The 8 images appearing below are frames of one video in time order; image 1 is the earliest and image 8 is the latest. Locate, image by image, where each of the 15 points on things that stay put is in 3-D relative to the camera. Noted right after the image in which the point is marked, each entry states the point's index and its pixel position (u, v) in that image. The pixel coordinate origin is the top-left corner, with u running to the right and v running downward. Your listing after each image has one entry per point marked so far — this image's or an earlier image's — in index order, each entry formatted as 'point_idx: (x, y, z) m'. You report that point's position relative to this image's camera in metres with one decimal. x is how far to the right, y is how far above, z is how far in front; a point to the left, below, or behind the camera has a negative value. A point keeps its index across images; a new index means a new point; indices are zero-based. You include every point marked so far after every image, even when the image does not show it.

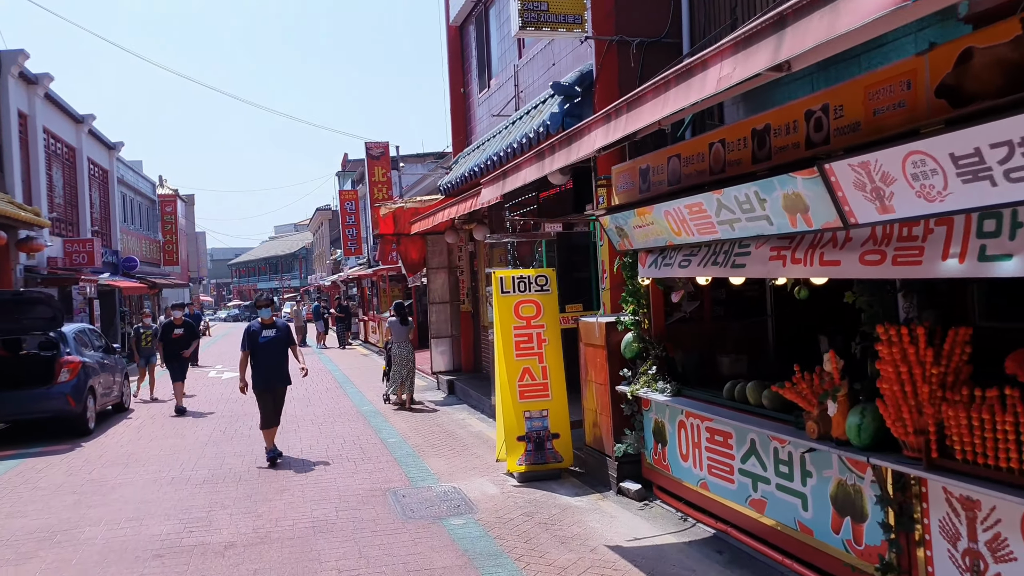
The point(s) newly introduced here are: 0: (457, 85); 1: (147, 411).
0: (-0.9, +3.4, +13.0) m
1: (-5.5, -1.9, +12.0) m
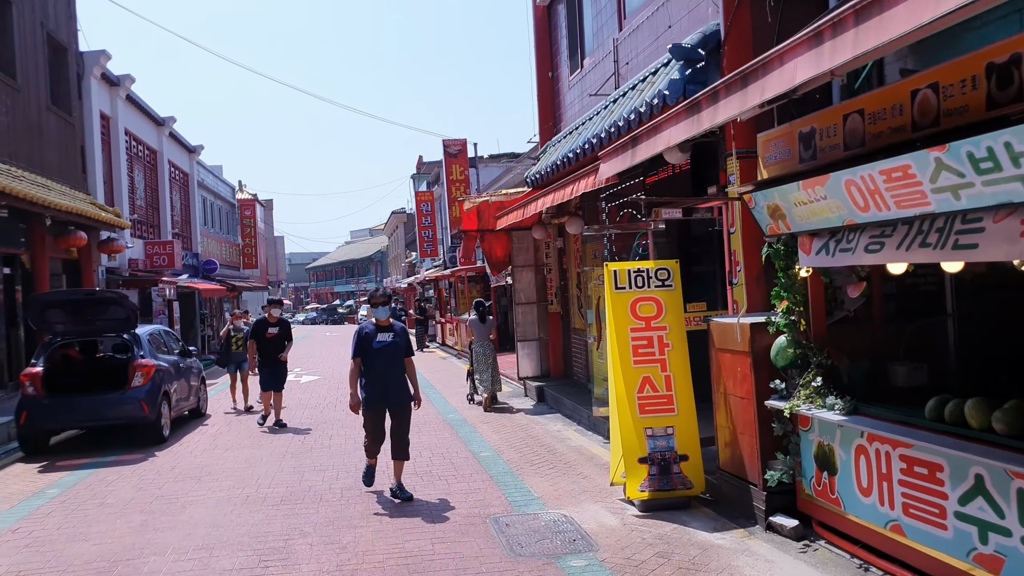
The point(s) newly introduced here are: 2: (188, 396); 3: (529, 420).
0: (+0.5, +3.4, +12.1) m
1: (-4.2, -1.9, +11.5) m
2: (-4.4, -1.5, +10.6) m
3: (+0.2, -1.7, +9.8) m
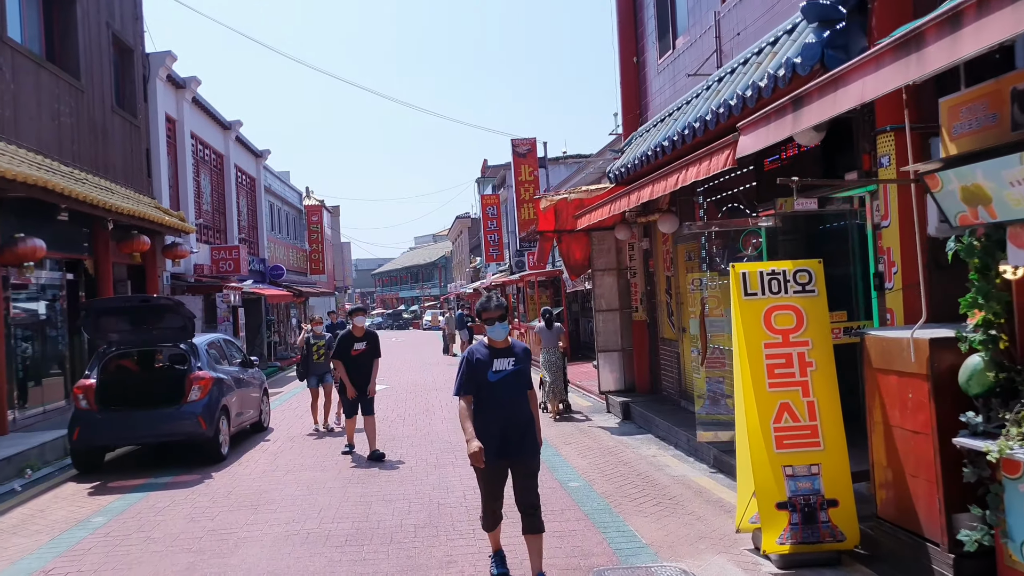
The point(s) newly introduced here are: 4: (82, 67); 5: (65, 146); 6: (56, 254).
0: (+1.6, +3.3, +11.1) m
1: (-3.1, -1.9, +10.8) m
2: (-3.3, -1.5, +10.0) m
3: (+1.2, -1.7, +8.8) m
4: (-6.9, +3.6, +12.7) m
5: (-6.8, +2.2, +12.0) m
6: (-6.7, +0.5, +11.6) m
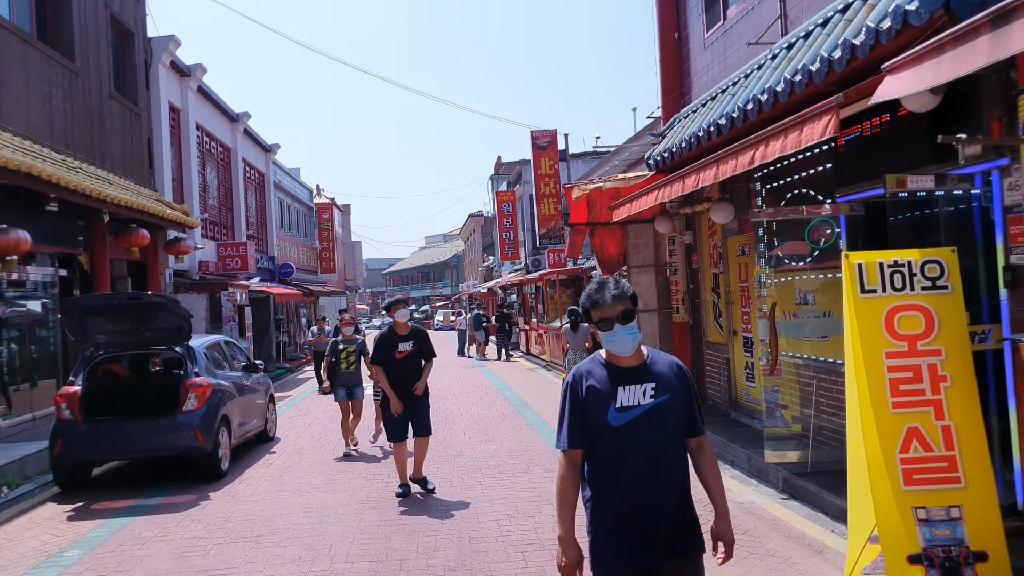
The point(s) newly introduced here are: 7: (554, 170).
0: (+2.0, +3.3, +10.1) m
1: (-2.7, -1.9, +9.9) m
2: (-3.0, -1.5, +9.1) m
3: (+1.5, -1.7, +7.8) m
4: (-6.5, +3.6, +11.8) m
5: (-6.4, +2.2, +11.1) m
6: (-6.3, +0.5, +10.7) m
7: (+1.1, +3.0, +20.0) m
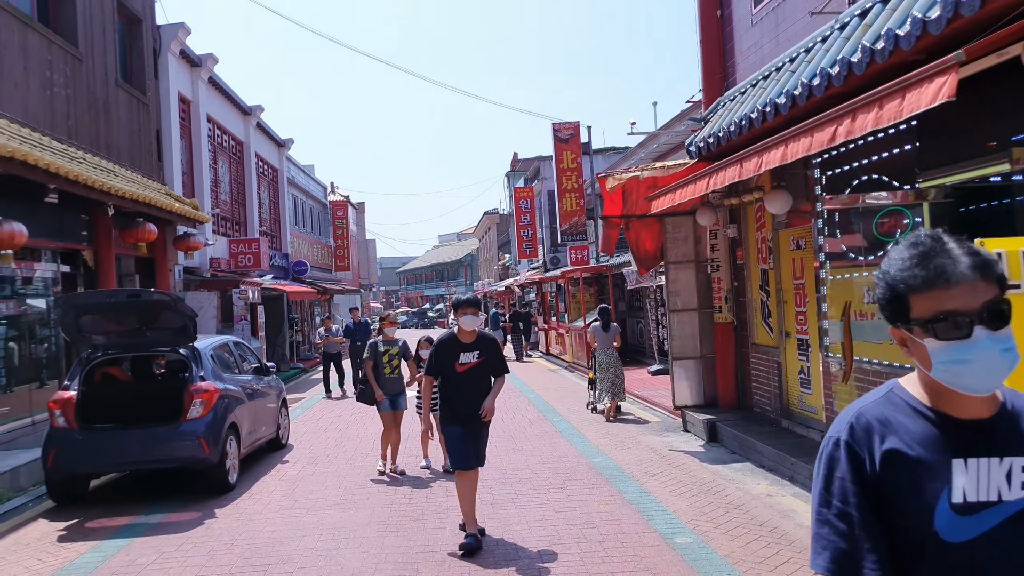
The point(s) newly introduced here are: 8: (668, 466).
0: (+2.4, +3.3, +9.4) m
1: (-2.4, -1.9, +9.2) m
2: (-2.7, -1.5, +8.4) m
3: (+1.8, -1.7, +7.1) m
4: (-6.1, +3.6, +11.3) m
5: (-6.1, +2.2, +10.5) m
6: (-6.0, +0.6, +10.1) m
7: (+1.6, +3.0, +19.3) m
8: (+1.5, -1.7, +7.6) m
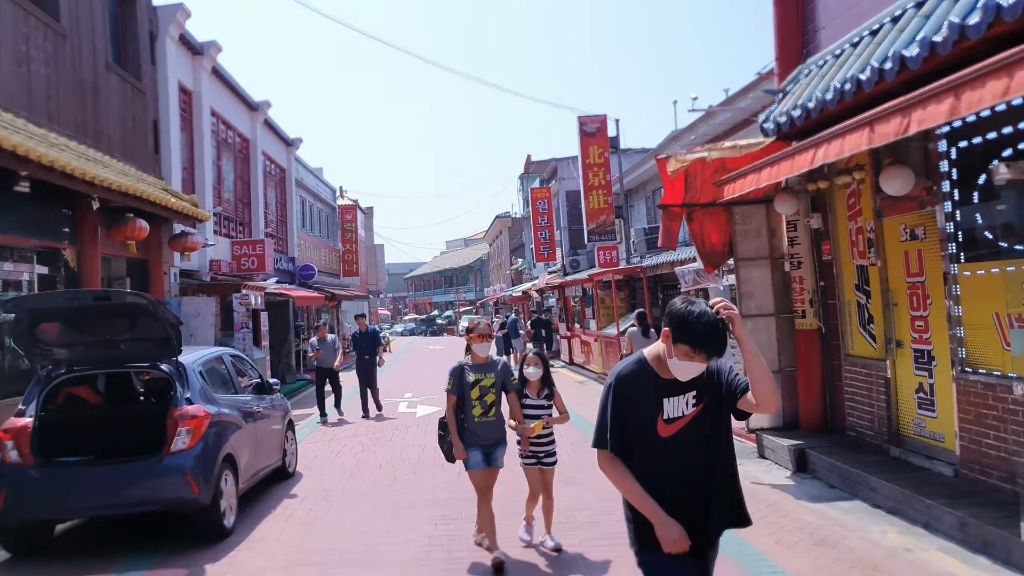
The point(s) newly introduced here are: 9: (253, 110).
0: (+2.8, +3.3, +8.0) m
1: (-1.9, -1.9, +7.9) m
2: (-2.2, -1.5, +7.1) m
3: (+2.3, -1.7, +5.7) m
4: (-5.7, +3.6, +10.0) m
5: (-5.6, +2.2, +9.2) m
6: (-5.5, +0.5, +8.8) m
7: (+2.1, +2.9, +18.0) m
8: (+1.9, -1.7, +6.2) m
9: (-6.4, +4.4, +19.5) m
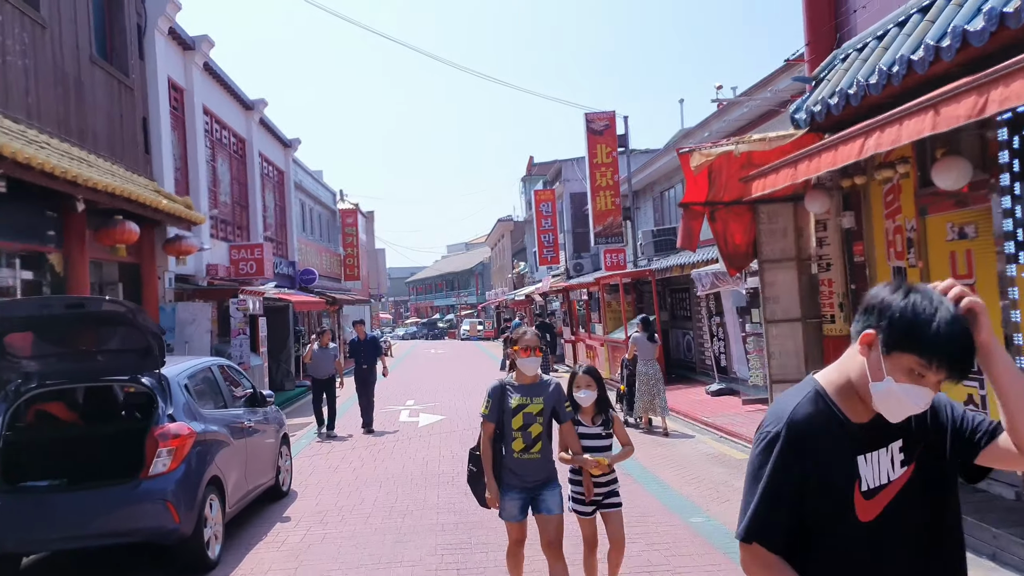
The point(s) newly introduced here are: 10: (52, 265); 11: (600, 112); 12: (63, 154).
0: (+2.9, +3.3, +7.5) m
1: (-1.8, -2.0, +7.4) m
2: (-2.1, -1.5, +6.6) m
3: (+2.4, -1.7, +5.2) m
4: (-5.6, +3.5, +9.5) m
5: (-5.5, +2.1, +8.7) m
6: (-5.4, +0.5, +8.3) m
7: (+2.2, +2.9, +17.4) m
8: (+2.0, -1.7, +5.7) m
9: (-6.4, +4.3, +19.0) m
10: (-5.7, +0.3, +9.7) m
11: (+1.9, +3.9, +17.5) m
12: (-5.2, +1.5, +9.0) m
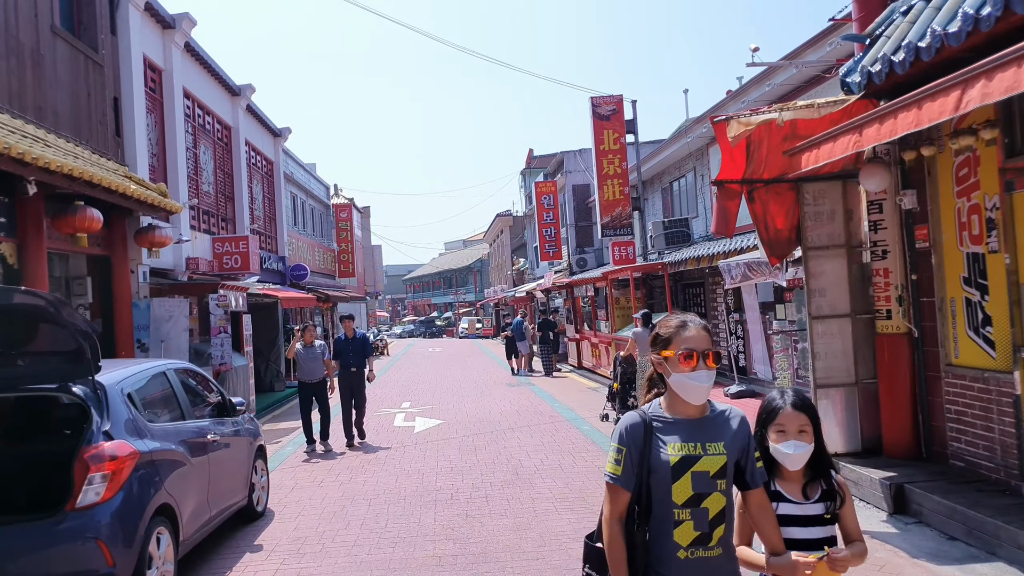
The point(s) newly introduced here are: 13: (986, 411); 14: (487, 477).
0: (+2.9, +3.4, +6.5) m
1: (-1.7, -1.9, +6.4) m
2: (-2.1, -1.5, +5.6) m
3: (+2.4, -1.6, +4.3) m
4: (-5.6, +3.6, +8.5) m
5: (-5.5, +2.2, +7.8) m
6: (-5.4, +0.5, +7.4) m
7: (+2.2, +3.0, +16.5) m
8: (+2.1, -1.7, +4.7) m
9: (-6.3, +4.4, +18.0) m
10: (-5.6, +0.4, +8.7) m
11: (+2.0, +4.0, +16.5) m
12: (-5.1, +1.6, +8.0) m
13: (+3.3, -0.9, +5.6) m
14: (-0.2, -1.8, +7.6) m
